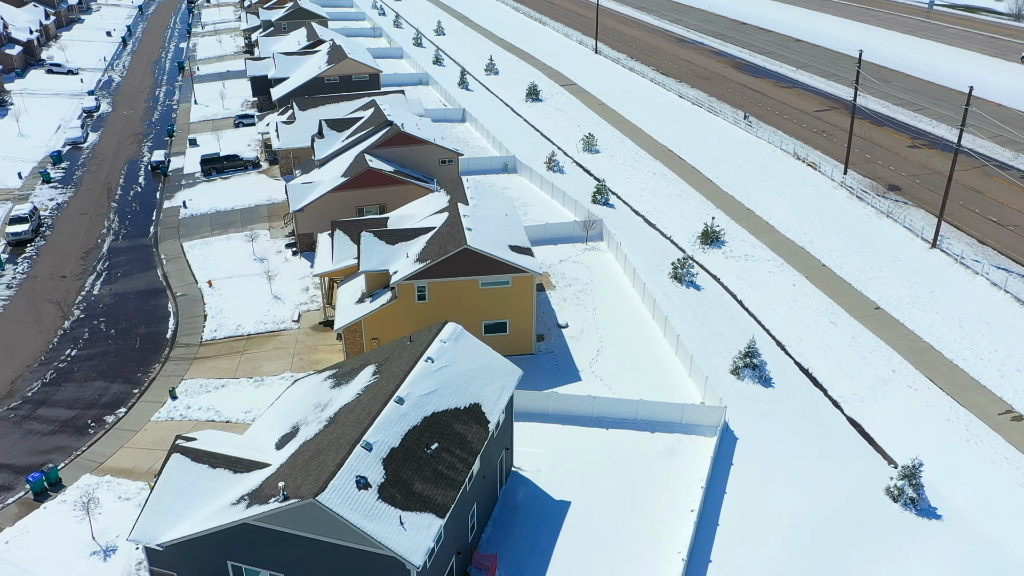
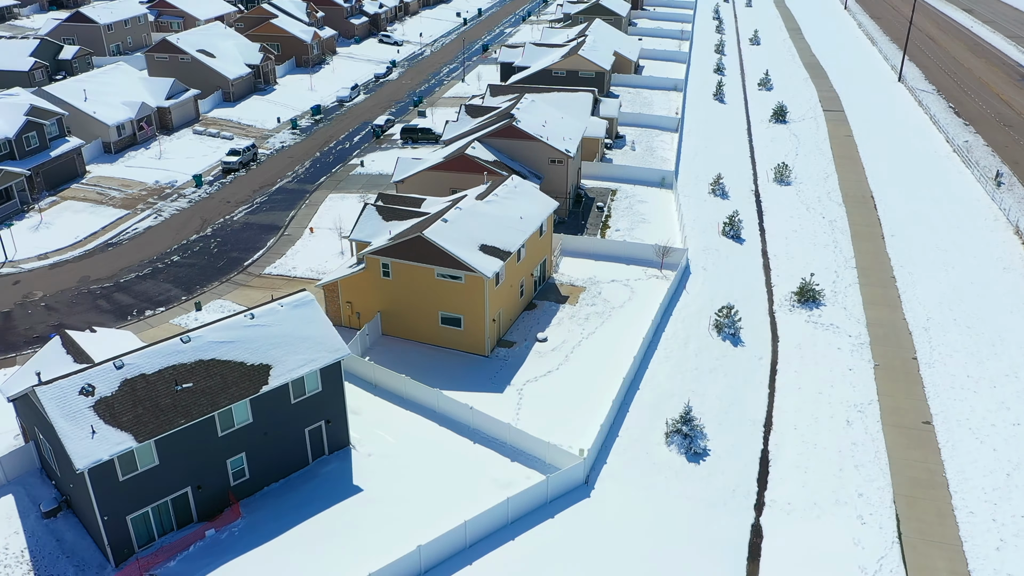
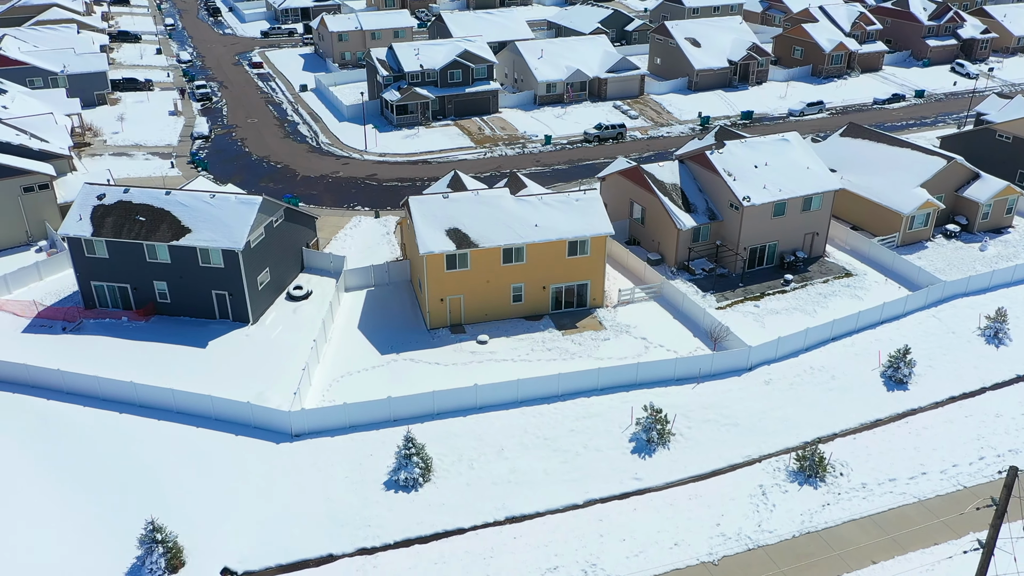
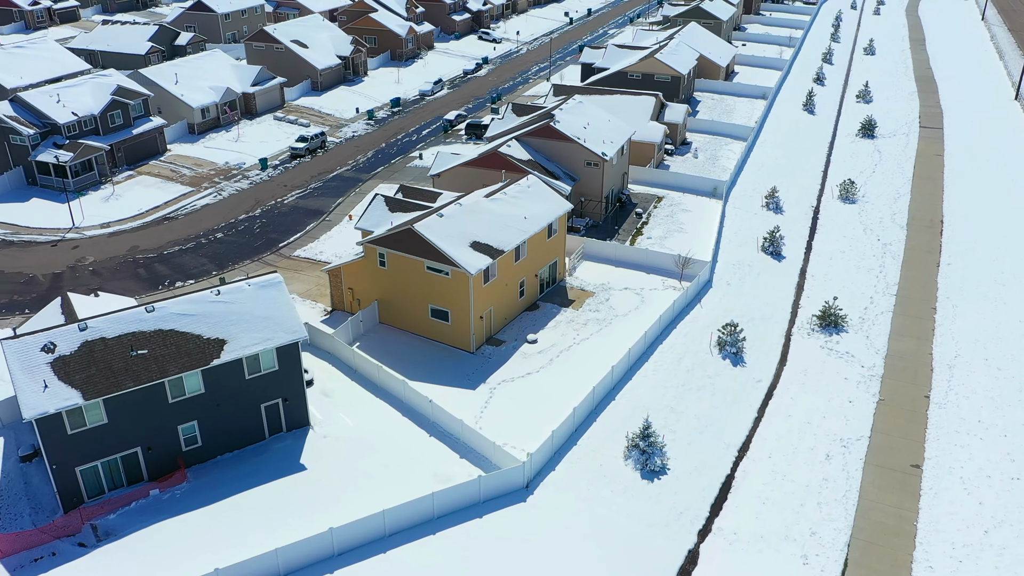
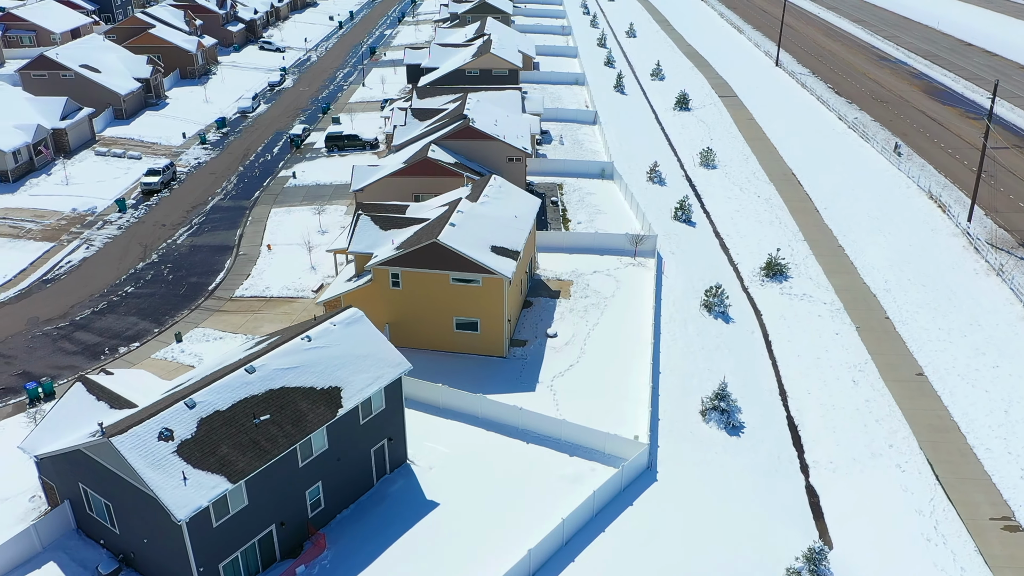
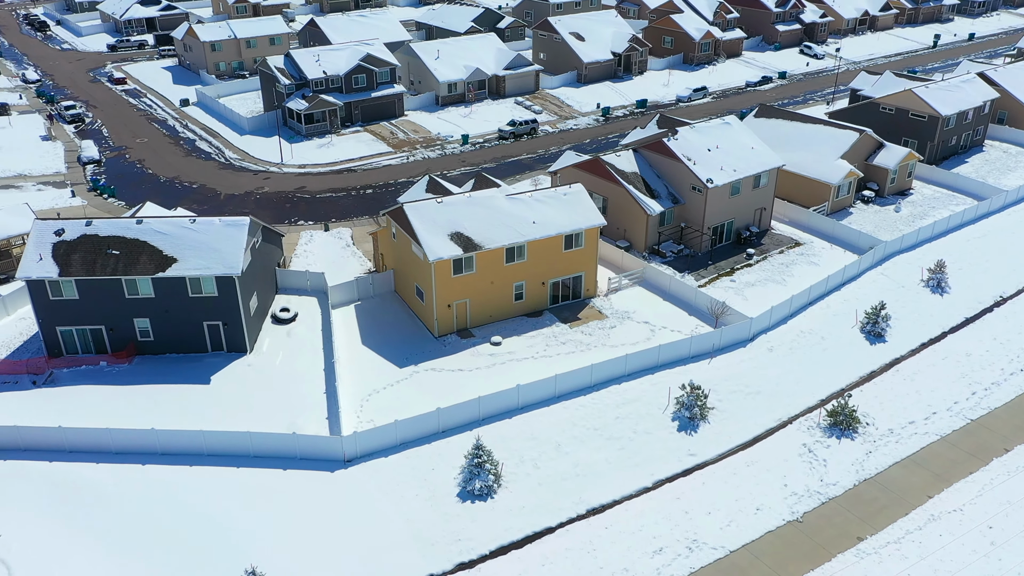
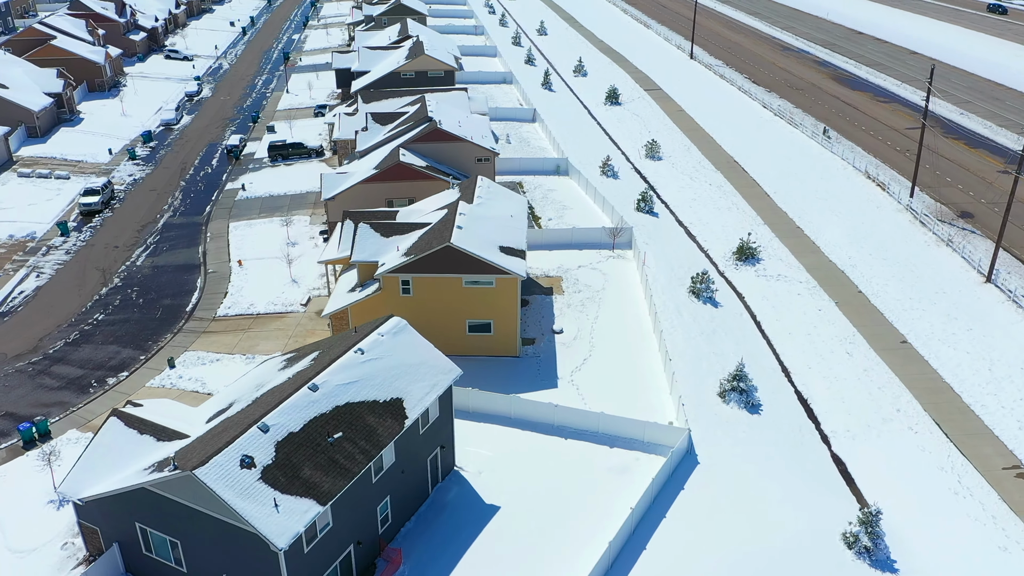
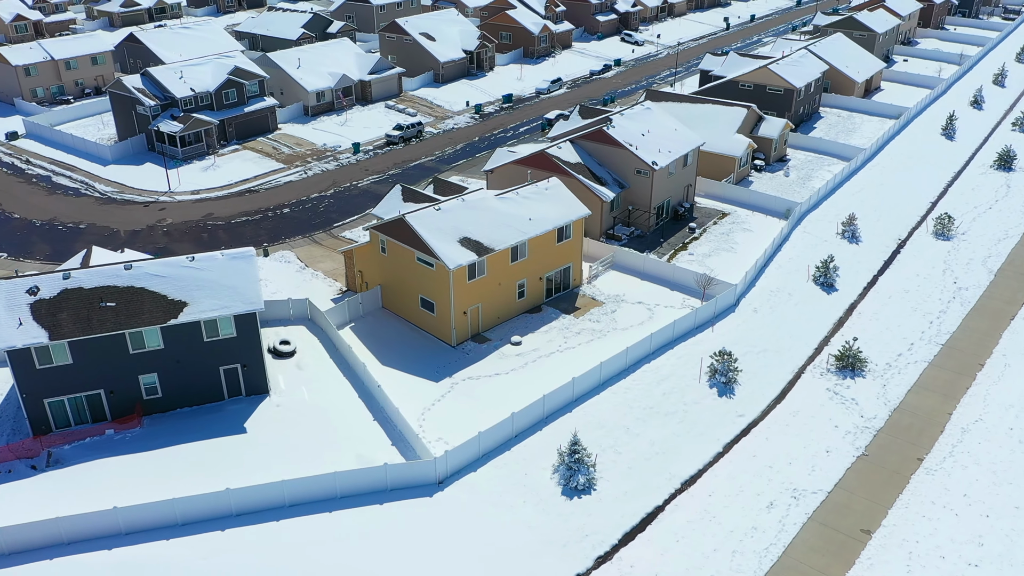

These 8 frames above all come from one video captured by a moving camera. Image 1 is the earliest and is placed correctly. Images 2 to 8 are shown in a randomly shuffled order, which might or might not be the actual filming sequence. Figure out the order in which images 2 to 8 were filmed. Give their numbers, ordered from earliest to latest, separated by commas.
7, 5, 2, 4, 8, 6, 3
